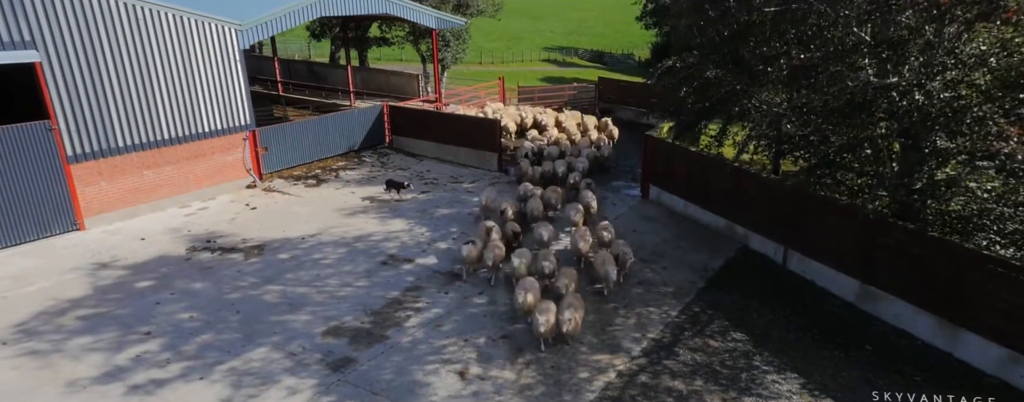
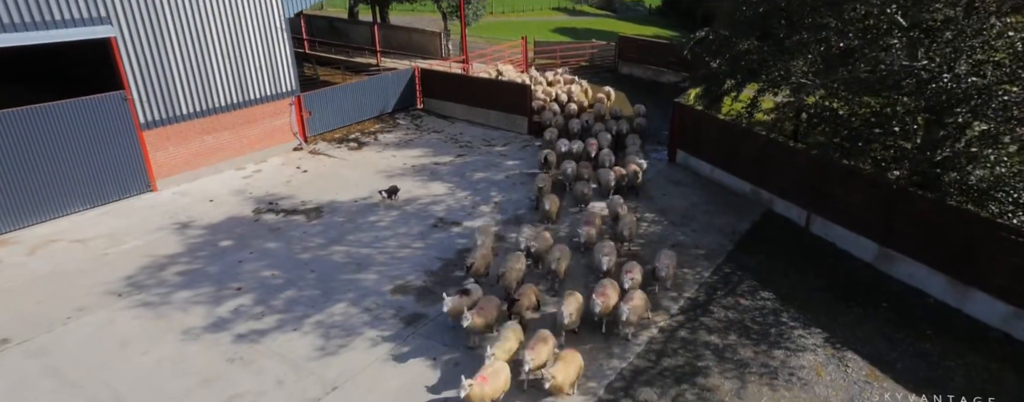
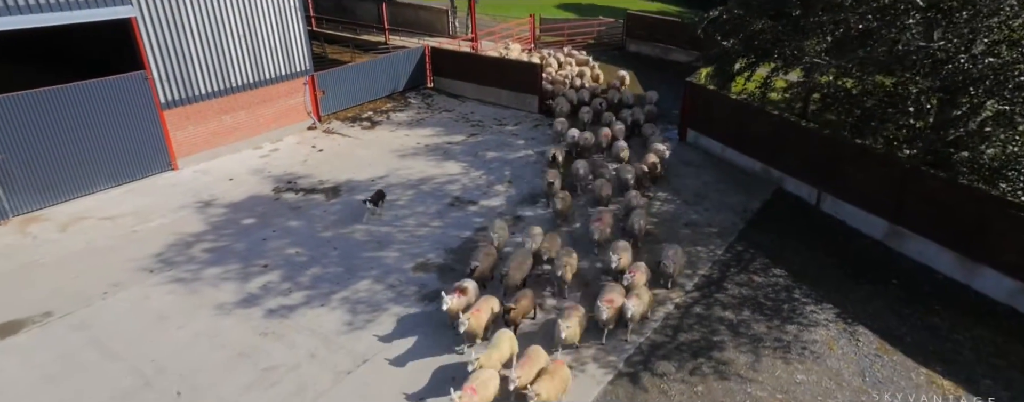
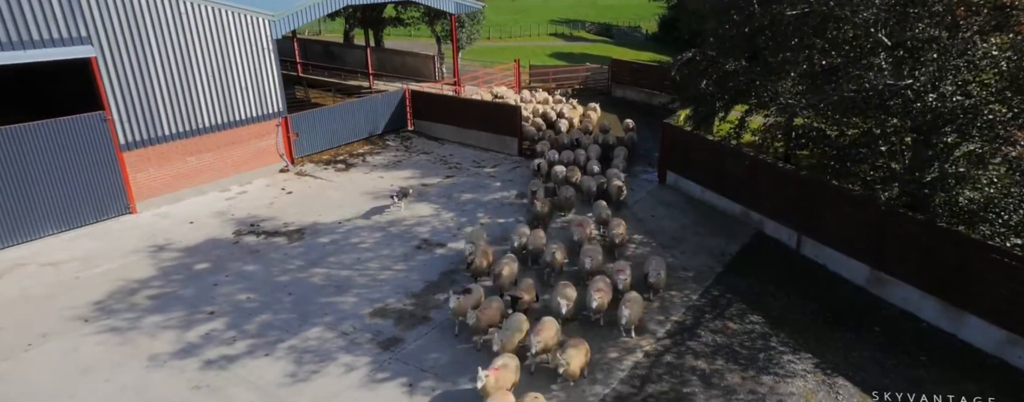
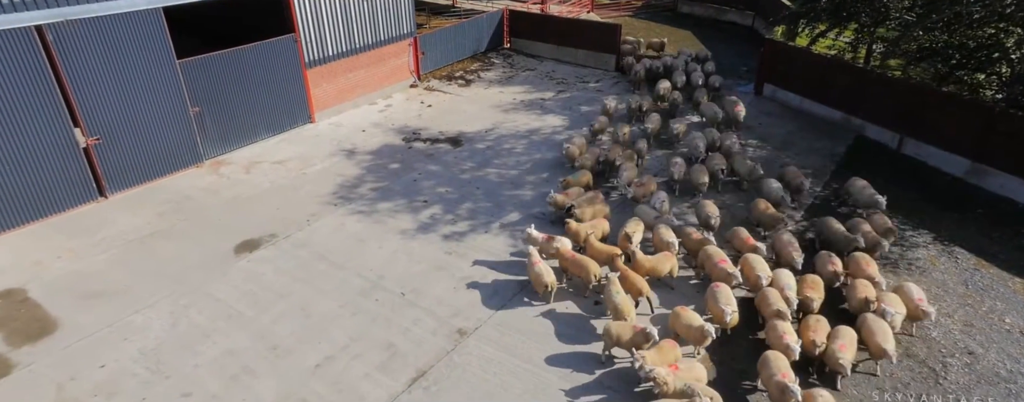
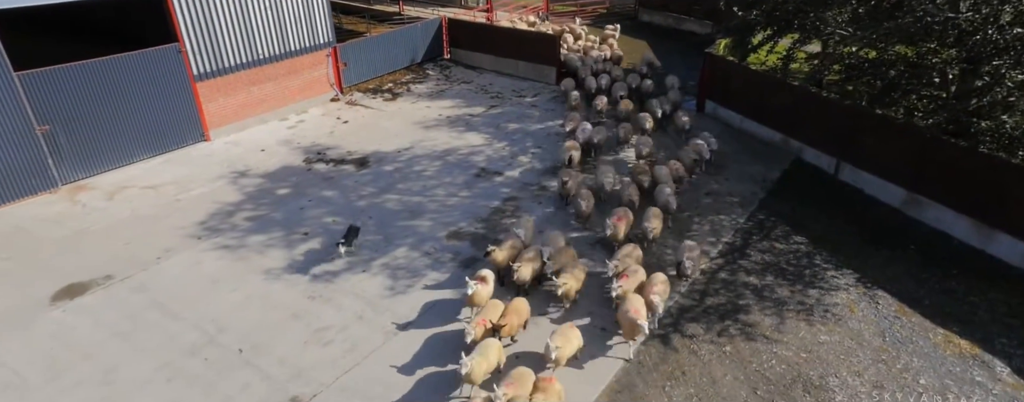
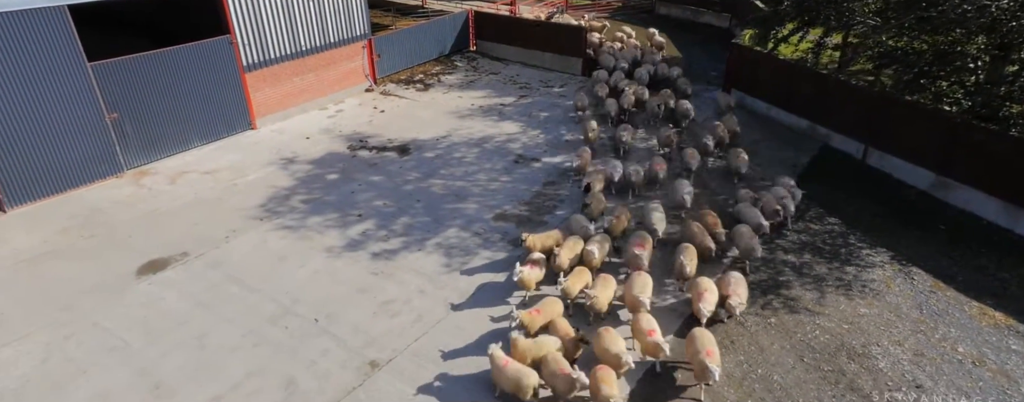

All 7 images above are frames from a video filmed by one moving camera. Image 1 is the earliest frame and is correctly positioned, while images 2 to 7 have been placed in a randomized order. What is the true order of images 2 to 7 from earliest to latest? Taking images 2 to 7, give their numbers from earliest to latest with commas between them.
4, 2, 3, 6, 7, 5
